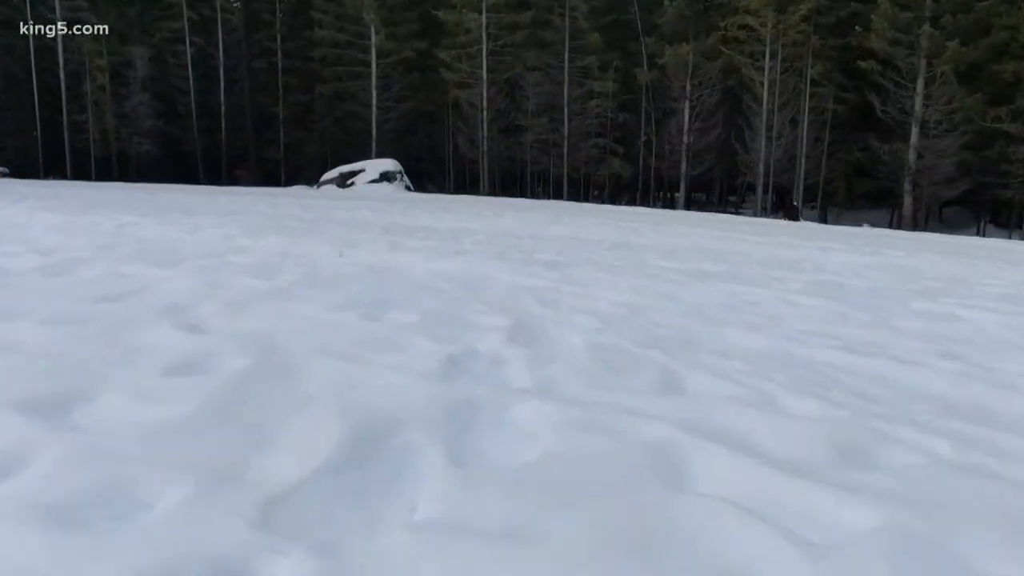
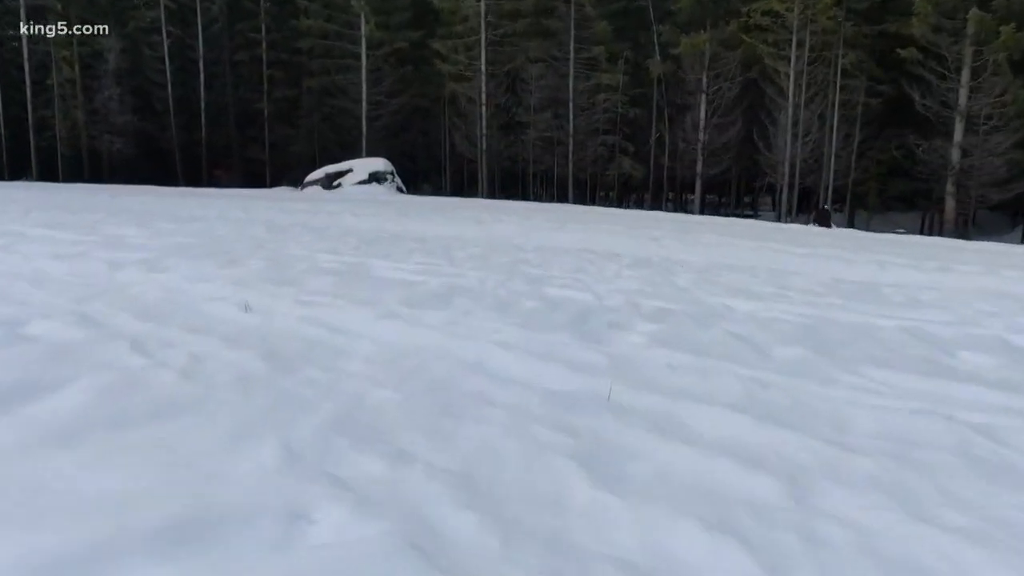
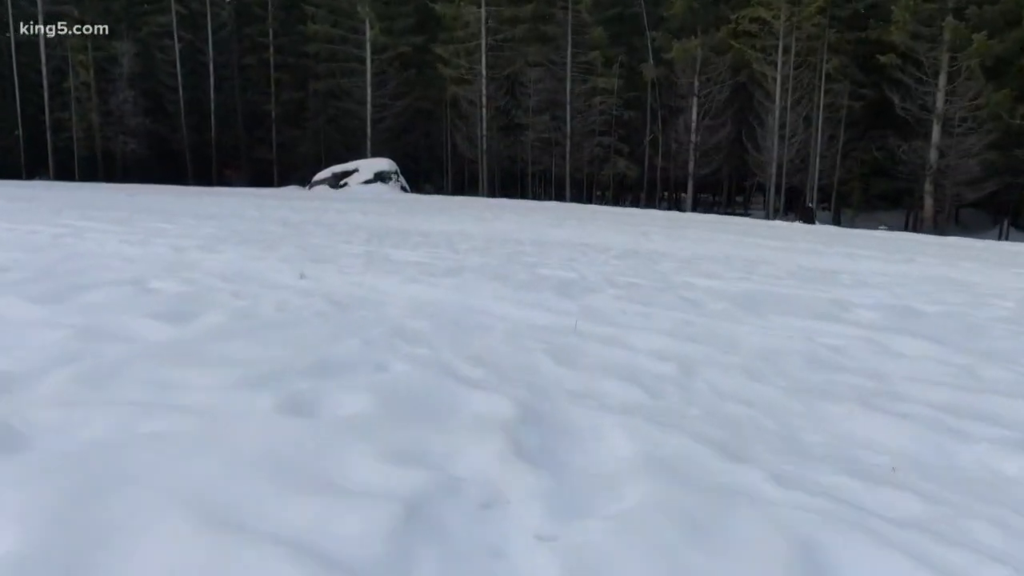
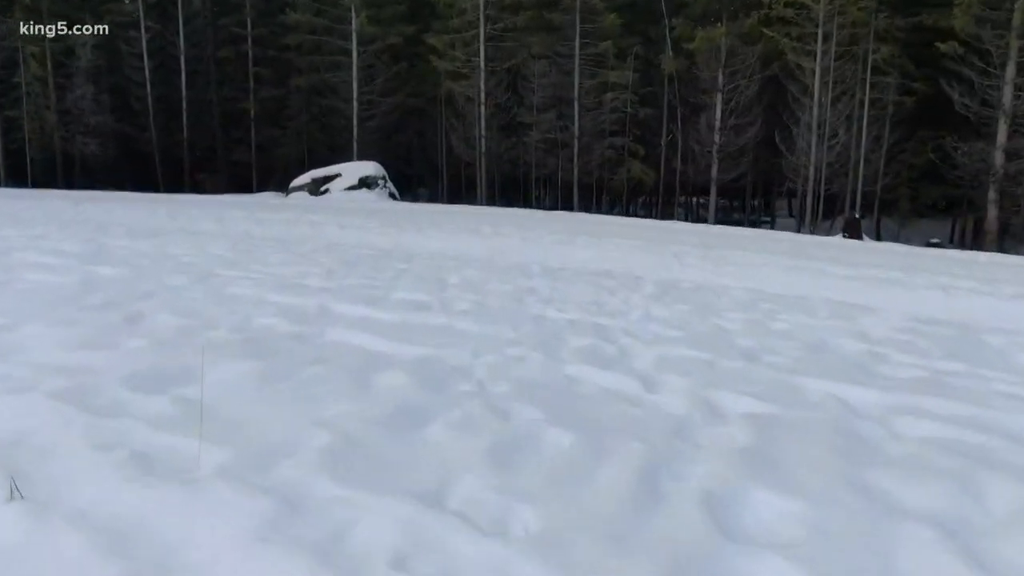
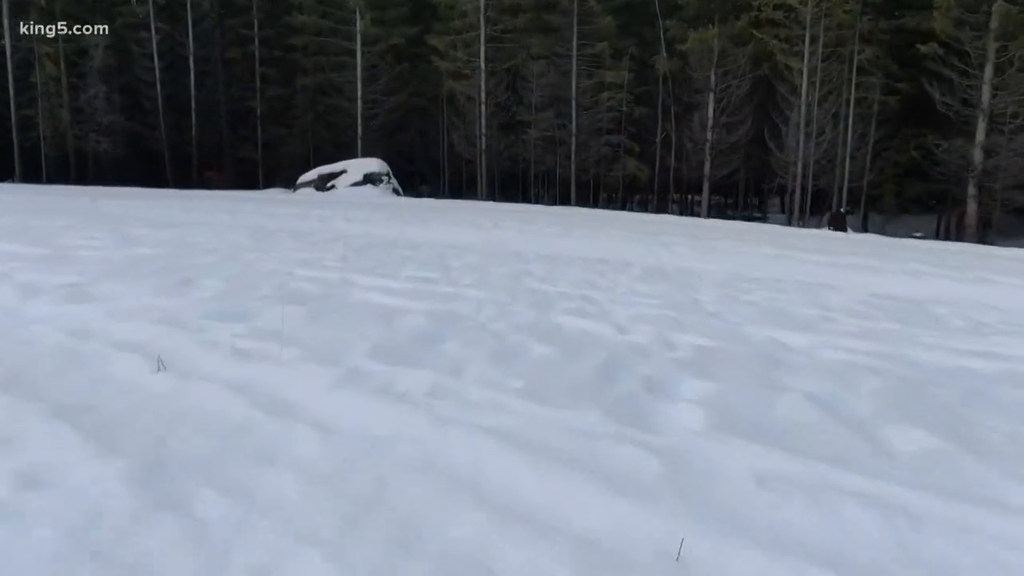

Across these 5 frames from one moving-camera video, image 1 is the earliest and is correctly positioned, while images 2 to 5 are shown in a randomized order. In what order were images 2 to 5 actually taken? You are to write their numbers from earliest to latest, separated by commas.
3, 2, 5, 4
